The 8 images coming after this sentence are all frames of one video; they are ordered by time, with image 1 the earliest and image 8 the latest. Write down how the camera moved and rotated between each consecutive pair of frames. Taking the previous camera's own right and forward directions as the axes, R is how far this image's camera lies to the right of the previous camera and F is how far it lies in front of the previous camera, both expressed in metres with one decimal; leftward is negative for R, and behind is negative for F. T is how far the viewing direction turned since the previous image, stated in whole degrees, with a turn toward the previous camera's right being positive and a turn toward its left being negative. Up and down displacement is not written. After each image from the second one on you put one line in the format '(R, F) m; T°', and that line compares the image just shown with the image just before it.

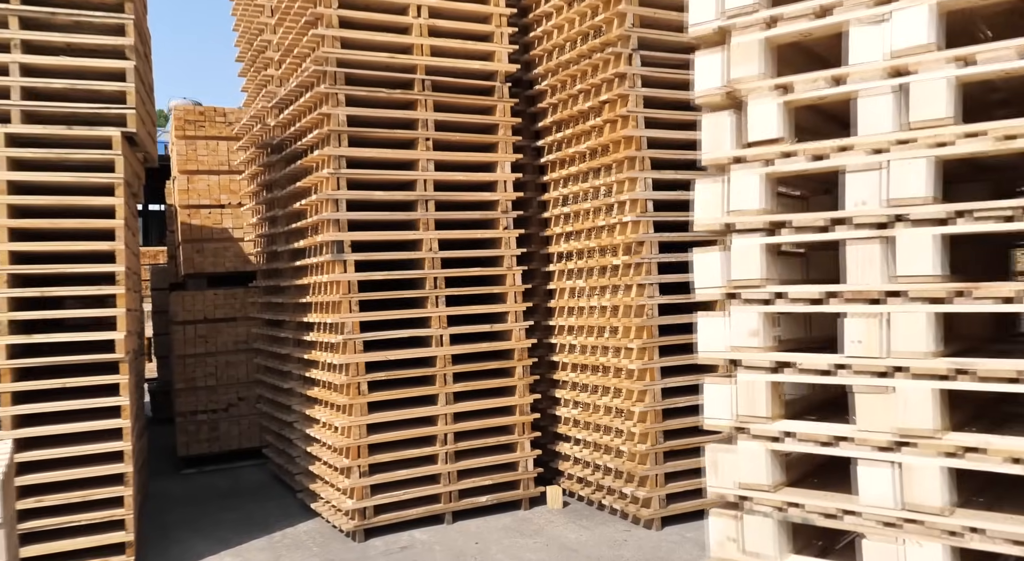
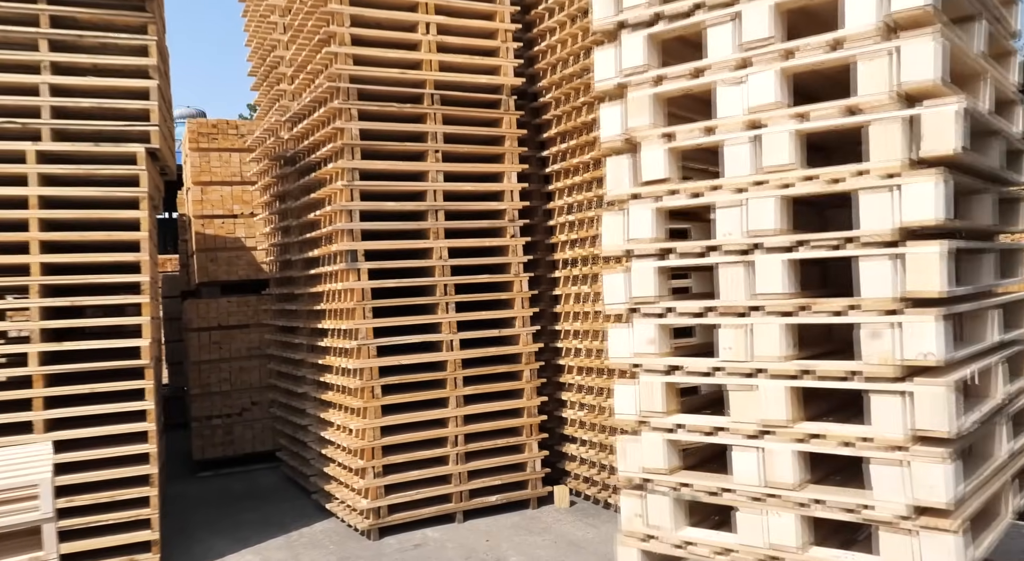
(0.0, -0.3) m; -1°
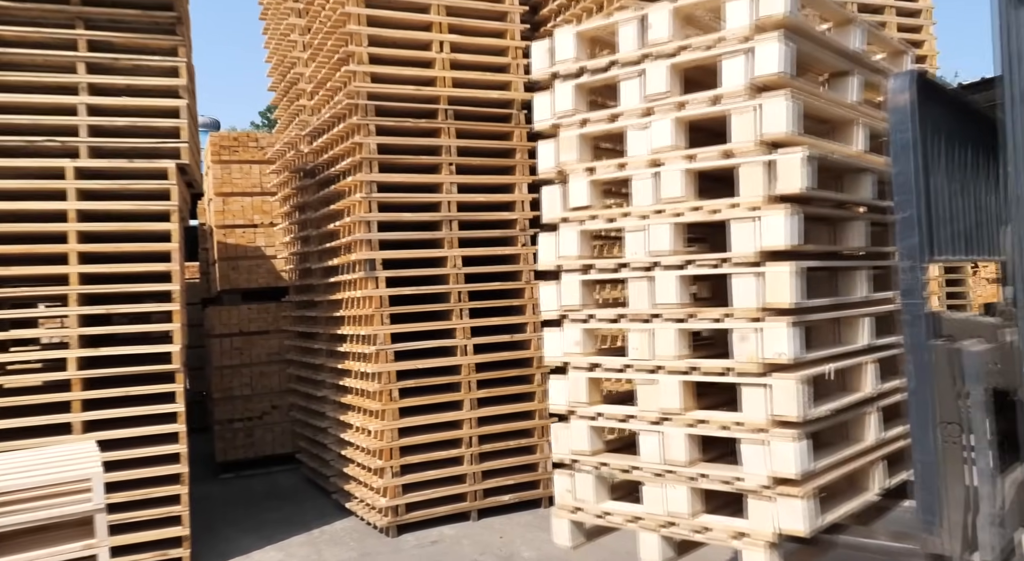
(0.0, -0.4) m; -1°
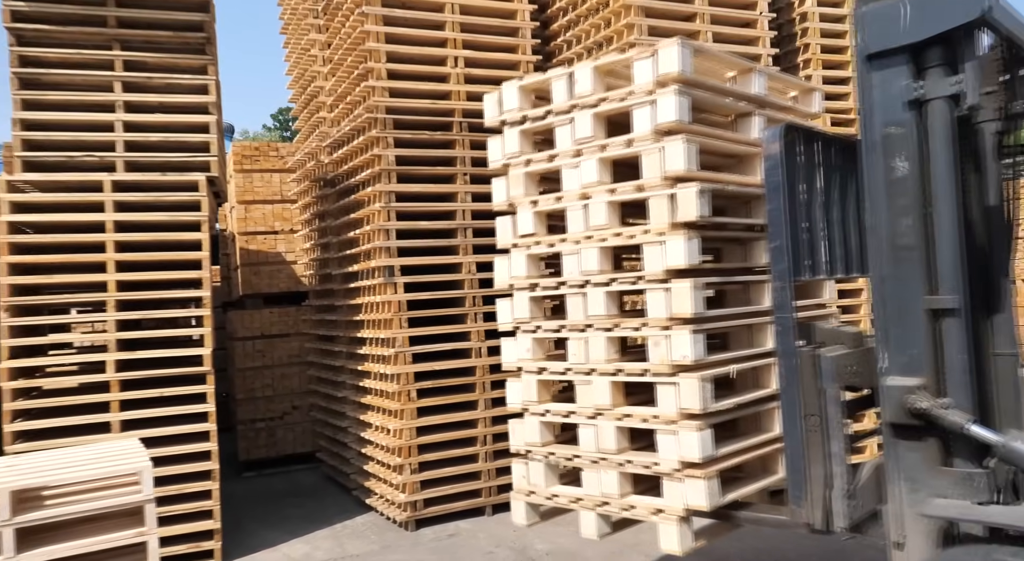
(0.0, -0.4) m; -1°
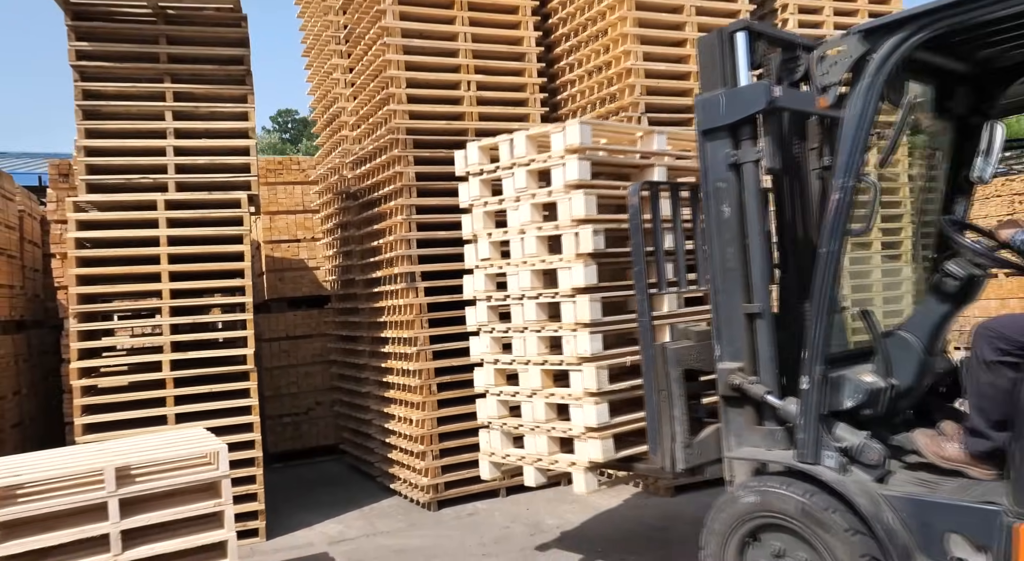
(-0.1, -0.9) m; 0°
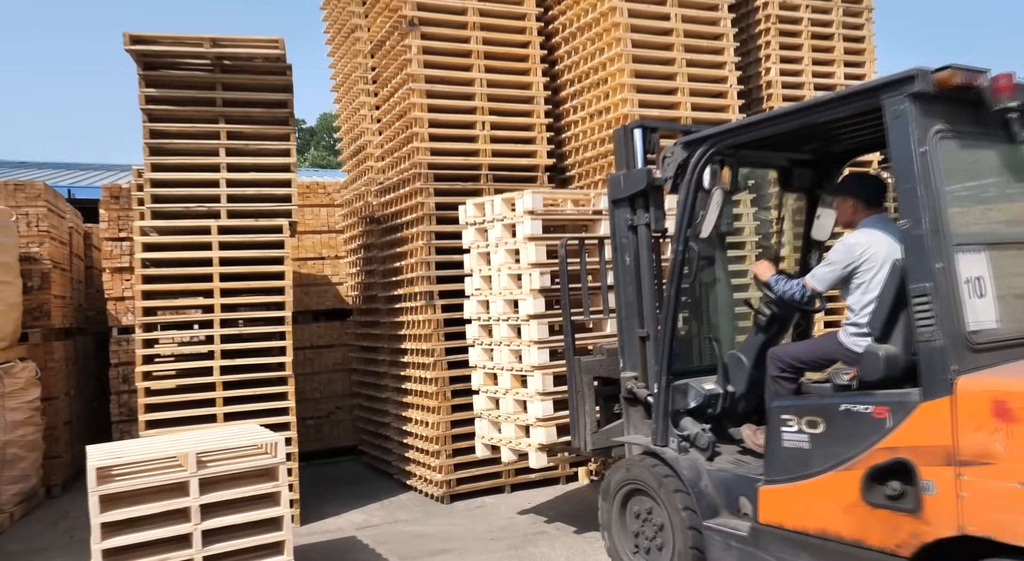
(+0.3, -1.2) m; -2°
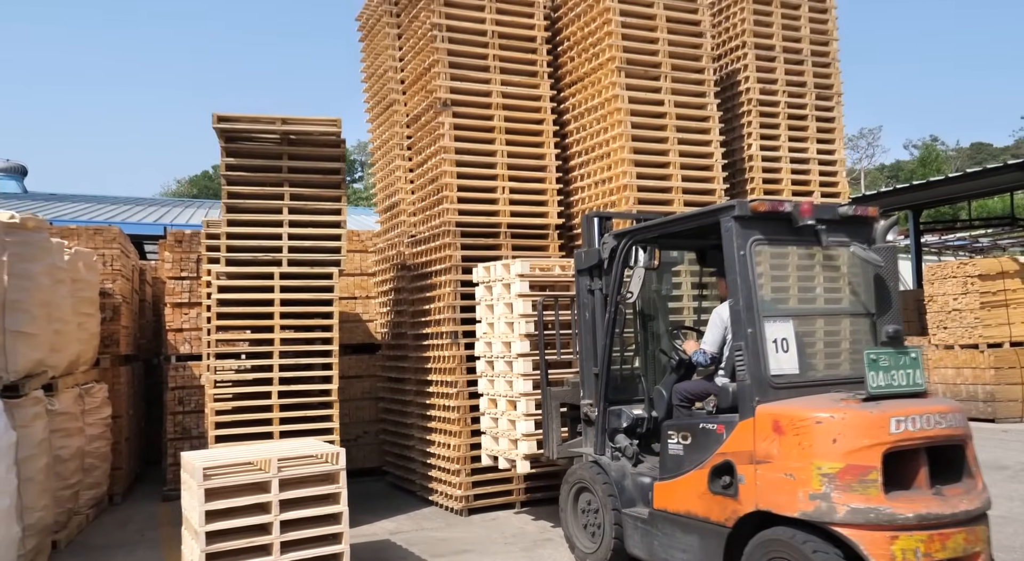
(+0.4, -1.3) m; -3°
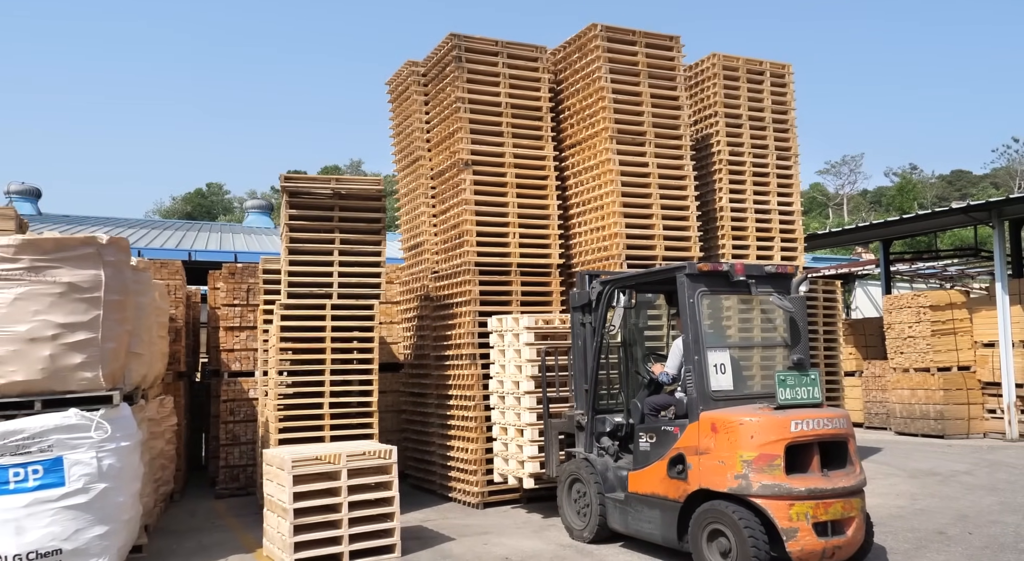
(-0.1, -1.4) m; 0°
